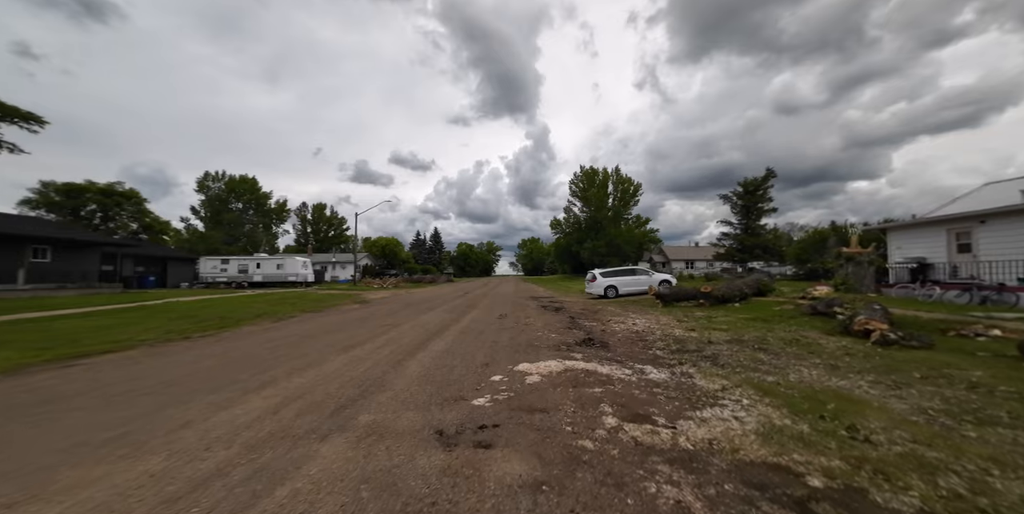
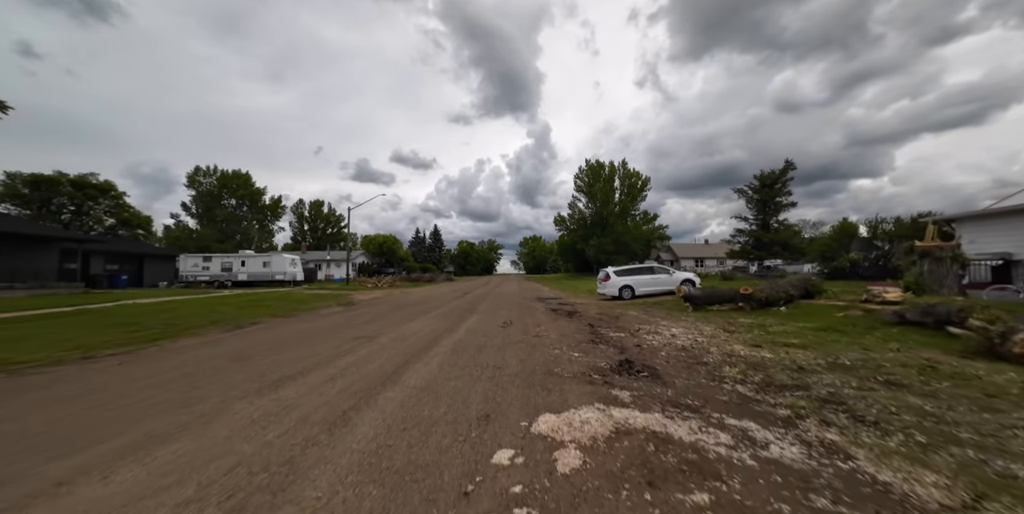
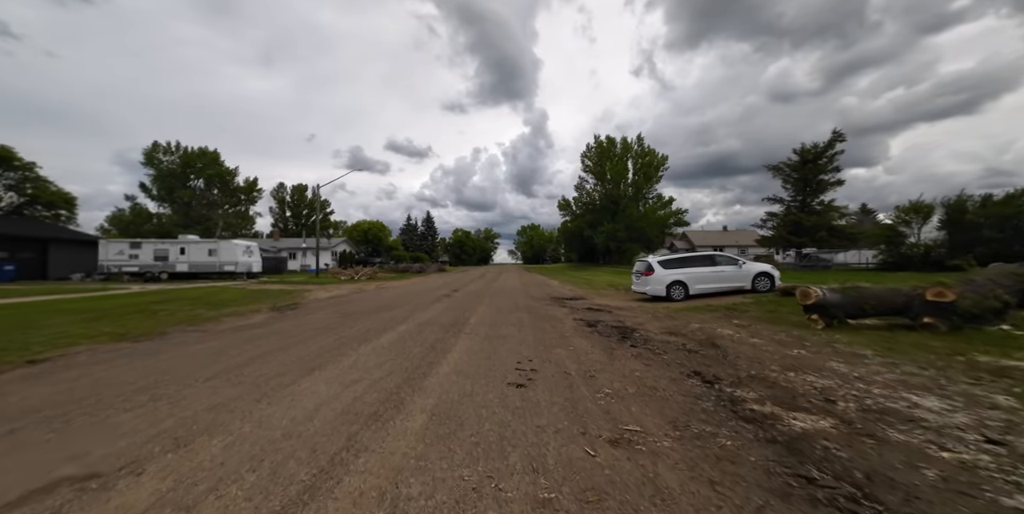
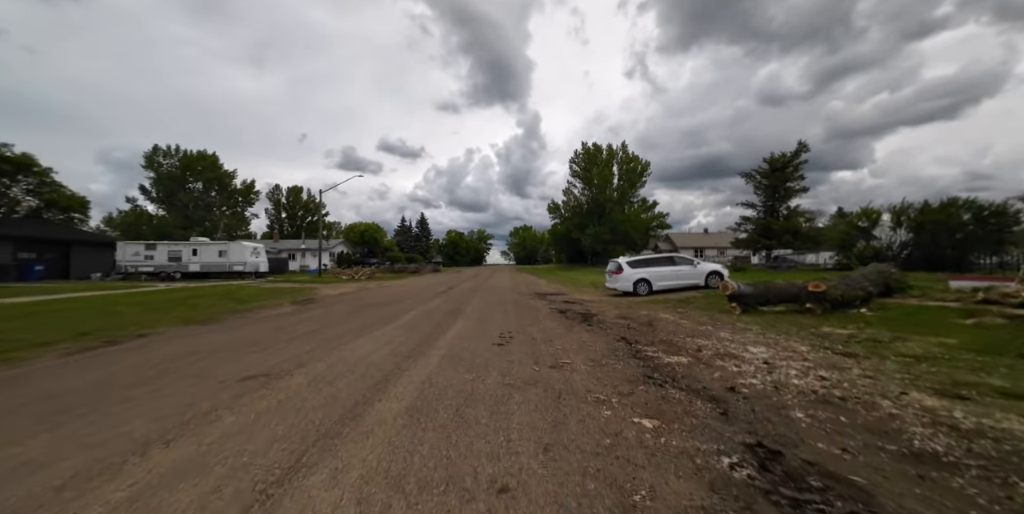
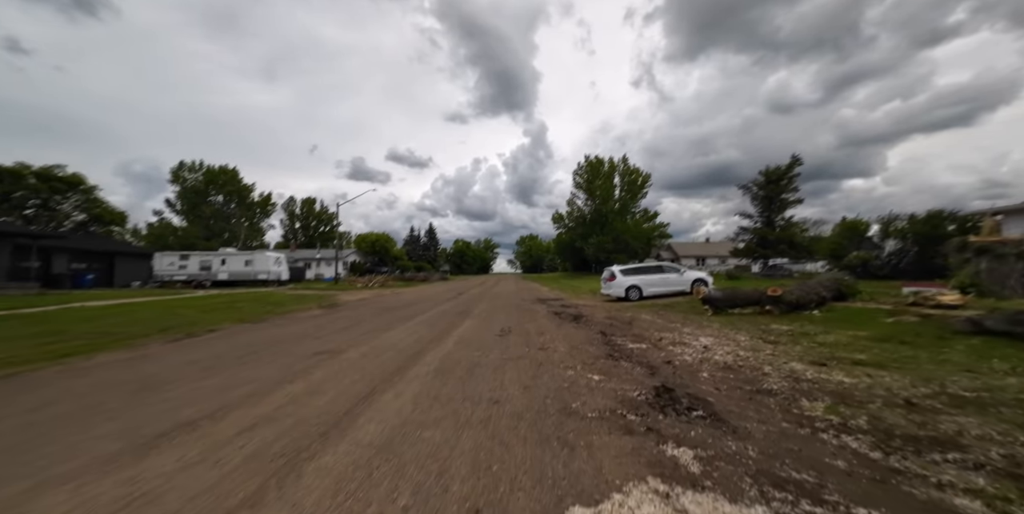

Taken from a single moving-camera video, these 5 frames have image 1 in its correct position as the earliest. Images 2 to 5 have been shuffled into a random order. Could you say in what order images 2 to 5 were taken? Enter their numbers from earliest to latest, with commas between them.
2, 5, 4, 3
